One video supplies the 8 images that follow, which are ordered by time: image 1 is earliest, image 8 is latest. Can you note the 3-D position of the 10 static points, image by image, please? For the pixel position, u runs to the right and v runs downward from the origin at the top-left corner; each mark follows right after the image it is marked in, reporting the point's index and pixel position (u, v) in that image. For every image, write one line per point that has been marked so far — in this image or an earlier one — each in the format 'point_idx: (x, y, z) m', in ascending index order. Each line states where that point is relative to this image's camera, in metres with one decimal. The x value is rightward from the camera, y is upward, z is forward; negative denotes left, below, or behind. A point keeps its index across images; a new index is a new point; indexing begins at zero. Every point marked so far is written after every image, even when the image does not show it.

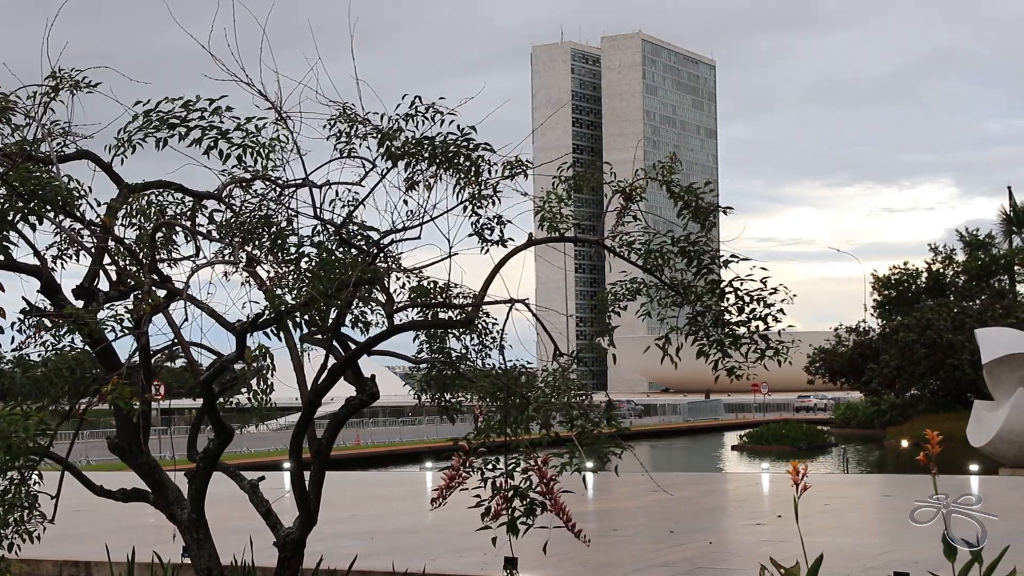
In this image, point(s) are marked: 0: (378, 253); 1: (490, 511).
0: (-0.7, +0.2, +6.3) m
1: (-0.1, -1.0, +5.2) m
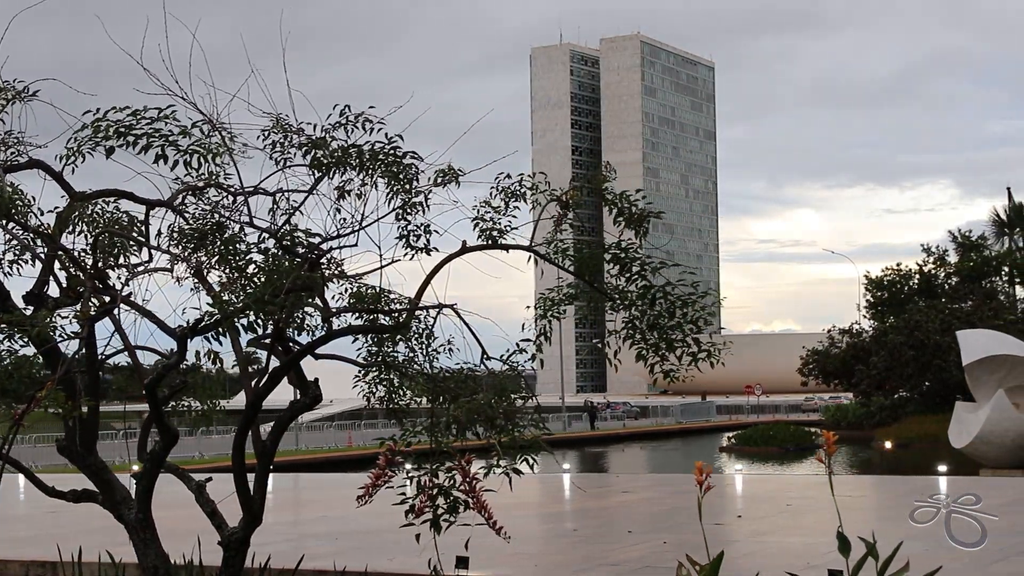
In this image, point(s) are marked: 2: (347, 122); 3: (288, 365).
0: (-1.1, +0.2, +6.5) m
1: (-0.4, -1.0, +5.4) m
2: (-0.8, +0.8, +5.9) m
3: (-1.2, -0.4, +6.4) m
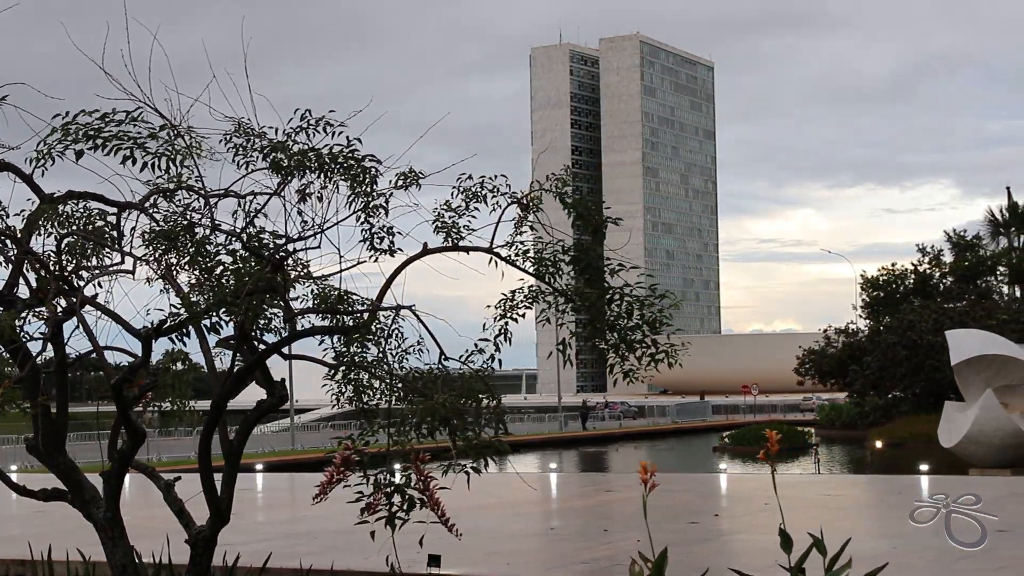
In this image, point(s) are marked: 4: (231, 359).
0: (-1.3, +0.2, +6.6) m
1: (-0.7, -1.0, +5.5) m
2: (-1.0, +0.8, +6.0) m
3: (-1.4, -0.4, +6.5) m
4: (-1.6, -0.4, +6.7) m
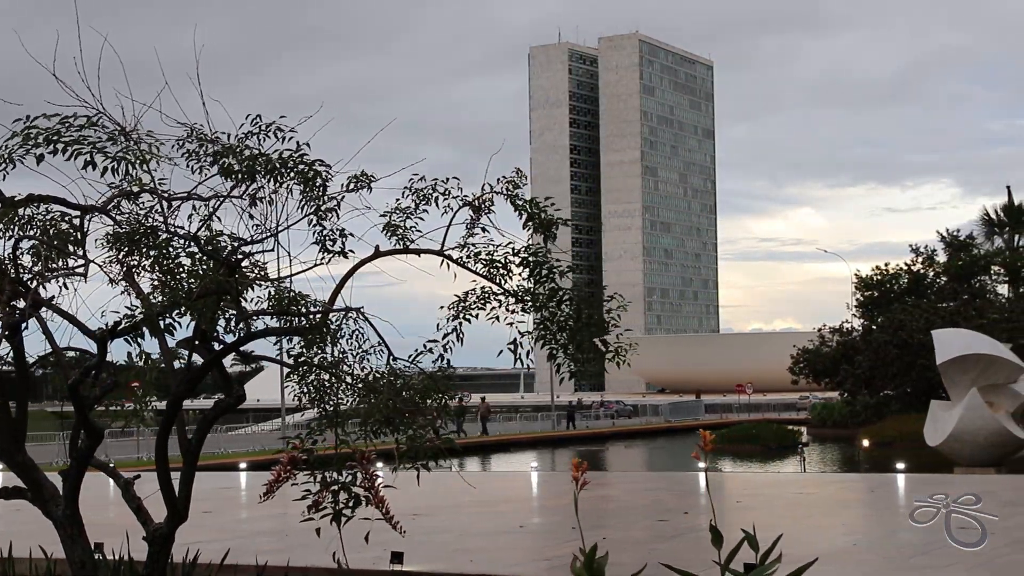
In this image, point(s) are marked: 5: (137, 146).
0: (-1.5, +0.2, +6.7) m
1: (-0.9, -1.0, +5.6) m
2: (-1.3, +0.8, +6.1) m
3: (-1.7, -0.4, +6.6) m
4: (-1.9, -0.4, +6.8) m
5: (-2.1, +0.8, +6.7) m
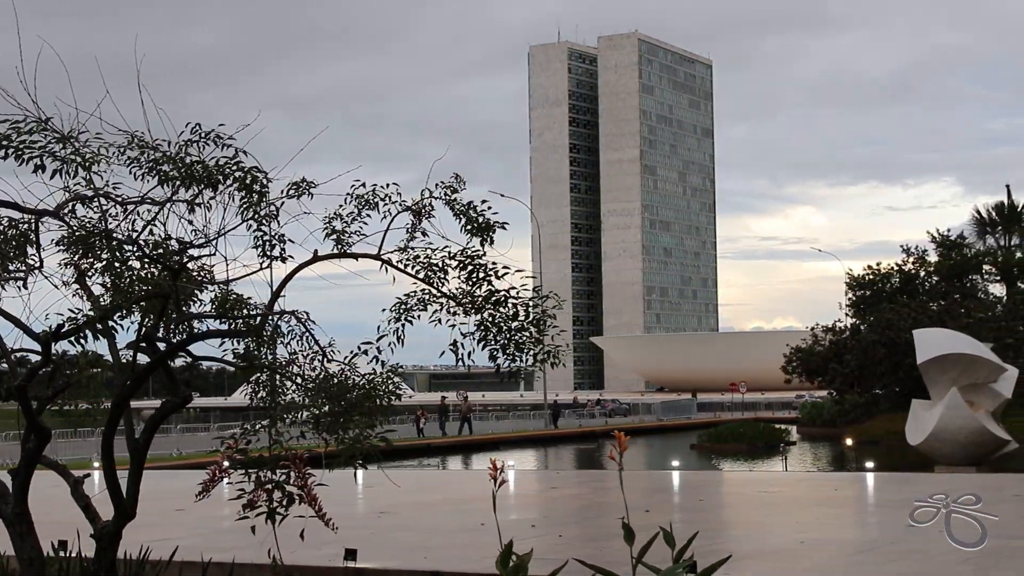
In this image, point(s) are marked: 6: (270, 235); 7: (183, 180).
0: (-1.9, +0.1, +6.8) m
1: (-1.3, -1.0, +5.8) m
2: (-1.7, +0.8, +6.2) m
3: (-2.1, -0.5, +6.8) m
4: (-2.2, -0.4, +7.0) m
5: (-2.5, +0.8, +6.9) m
6: (-1.1, +0.3, +5.7) m
7: (-1.8, +0.6, +6.3) m
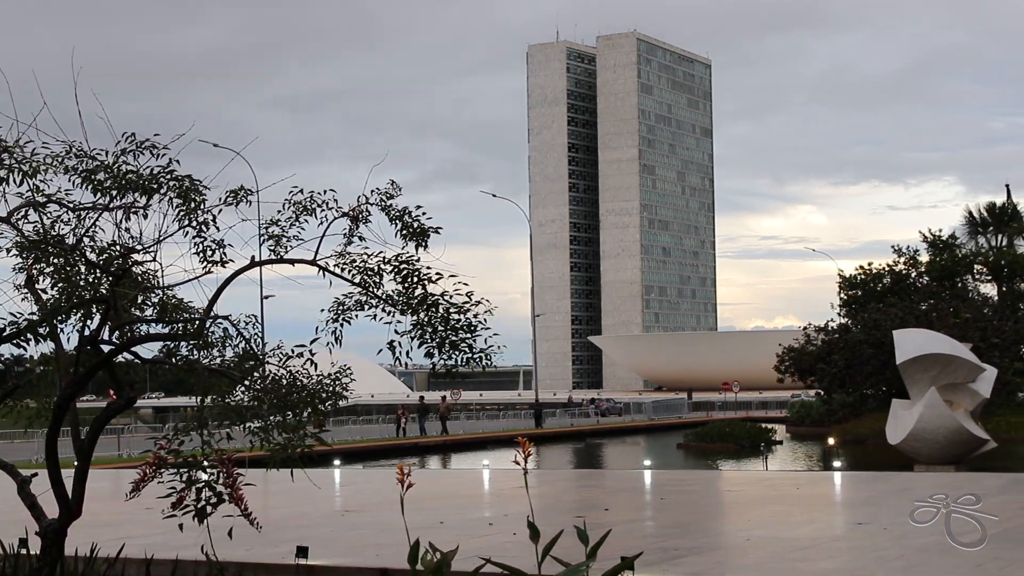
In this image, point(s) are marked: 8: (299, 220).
0: (-2.3, +0.1, +7.0) m
1: (-1.7, -1.1, +6.0) m
2: (-2.1, +0.8, +6.4) m
3: (-2.4, -0.5, +7.0) m
4: (-2.6, -0.4, +7.2) m
5: (-2.9, +0.8, +7.0) m
6: (-1.5, +0.2, +5.9) m
7: (-2.2, +0.5, +6.5) m
8: (-1.3, +0.4, +7.0) m
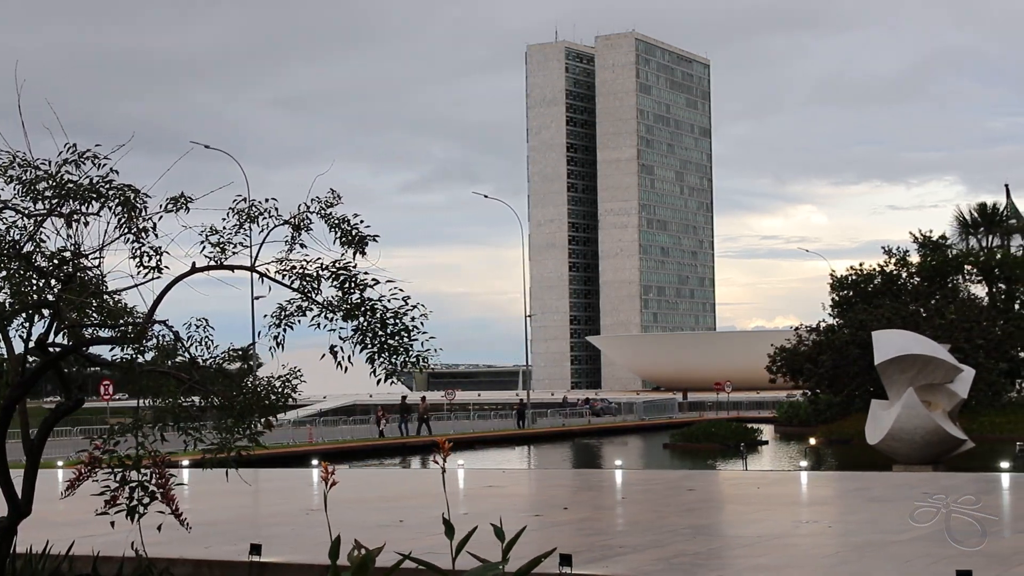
0: (-2.7, +0.1, +7.2) m
1: (-2.1, -1.1, +6.2) m
2: (-2.5, +0.7, +6.6) m
3: (-2.8, -0.5, +7.2) m
4: (-3.0, -0.5, +7.4) m
5: (-3.3, +0.7, +7.2) m
6: (-1.9, +0.2, +6.1) m
7: (-2.5, +0.5, +6.7) m
8: (-1.7, +0.4, +7.2) m
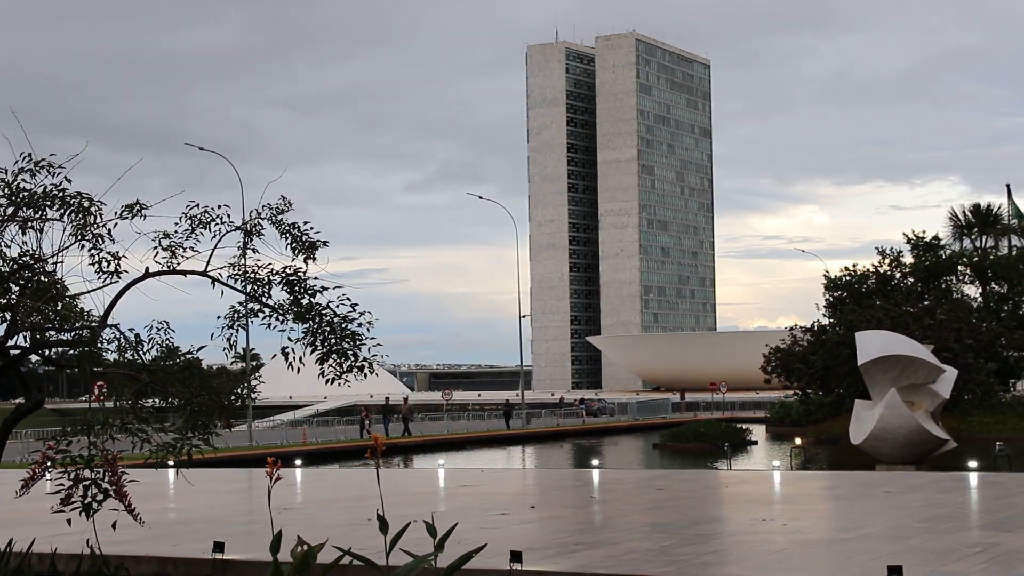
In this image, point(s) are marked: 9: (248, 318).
0: (-3.0, +0.1, +7.4) m
1: (-2.4, -1.1, +6.4) m
2: (-2.8, +0.7, +6.8) m
3: (-3.2, -0.5, +7.4) m
4: (-3.4, -0.5, +7.6) m
5: (-3.6, +0.7, +7.5) m
6: (-2.3, +0.2, +6.3) m
7: (-2.9, +0.5, +6.9) m
8: (-2.0, +0.3, +7.5) m
9: (-1.7, -0.2, +7.6) m
